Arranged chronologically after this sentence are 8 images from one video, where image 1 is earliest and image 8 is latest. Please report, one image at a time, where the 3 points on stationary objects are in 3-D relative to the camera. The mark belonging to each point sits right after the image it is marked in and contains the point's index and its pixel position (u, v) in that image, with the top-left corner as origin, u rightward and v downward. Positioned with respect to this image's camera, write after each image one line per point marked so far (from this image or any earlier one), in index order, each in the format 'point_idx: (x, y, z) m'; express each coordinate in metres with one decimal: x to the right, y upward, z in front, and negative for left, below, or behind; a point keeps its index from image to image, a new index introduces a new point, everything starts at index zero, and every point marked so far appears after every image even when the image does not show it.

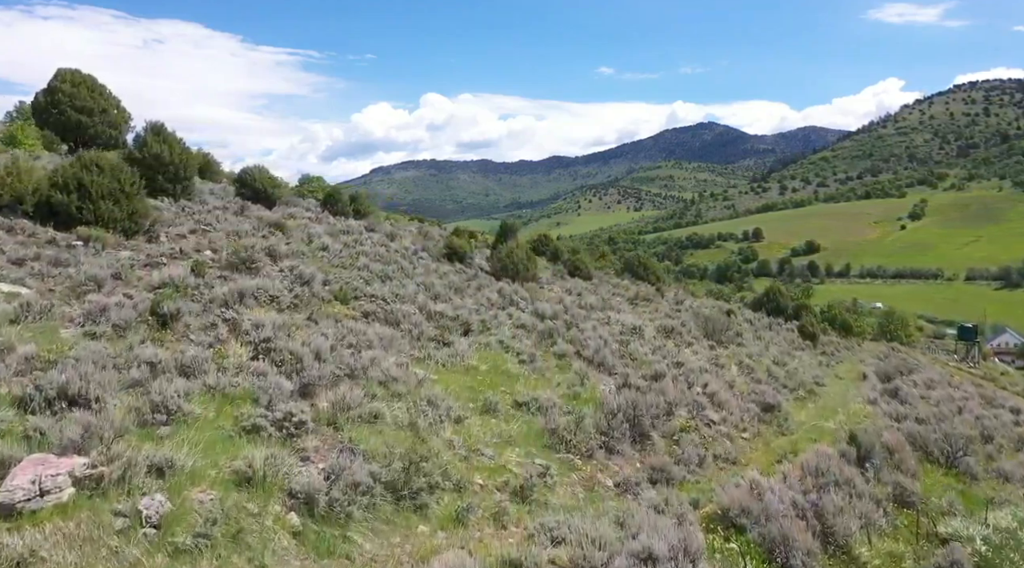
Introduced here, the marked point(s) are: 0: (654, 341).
0: (+3.4, -1.4, +18.8) m
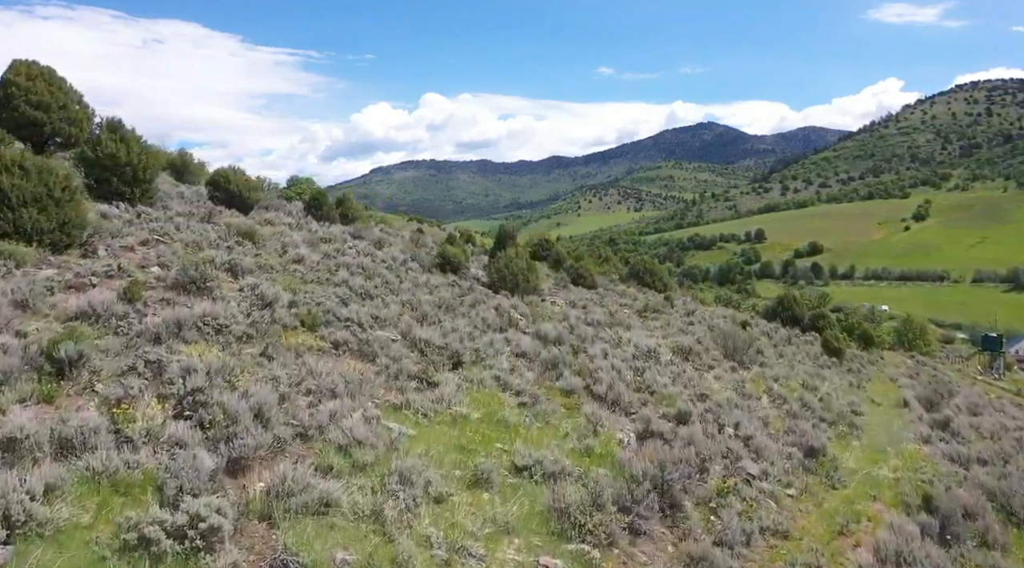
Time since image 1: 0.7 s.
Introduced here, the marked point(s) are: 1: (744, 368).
0: (+3.4, -1.8, +16.6) m
1: (+5.8, -2.1, +19.7) m
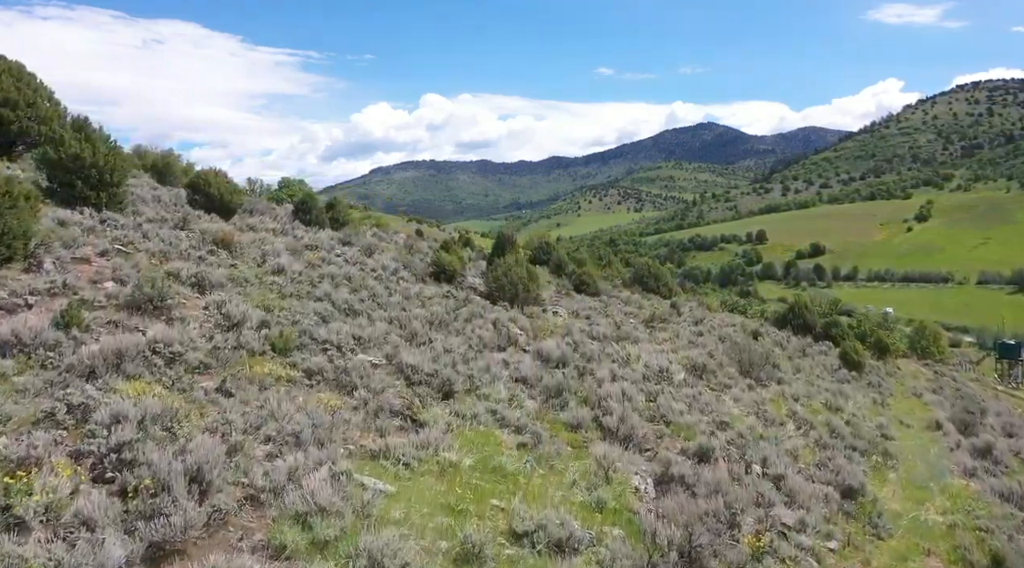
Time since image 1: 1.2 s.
0: (+3.4, -2.0, +15.1) m
1: (+5.8, -2.4, +18.2) m
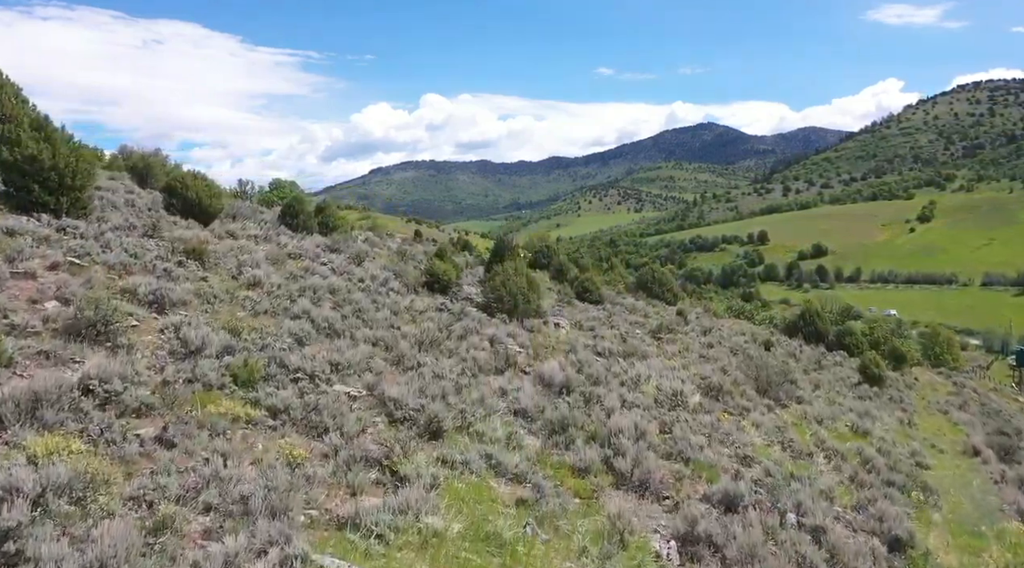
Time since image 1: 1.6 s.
0: (+3.3, -2.3, +13.6) m
1: (+5.8, -2.7, +16.8) m
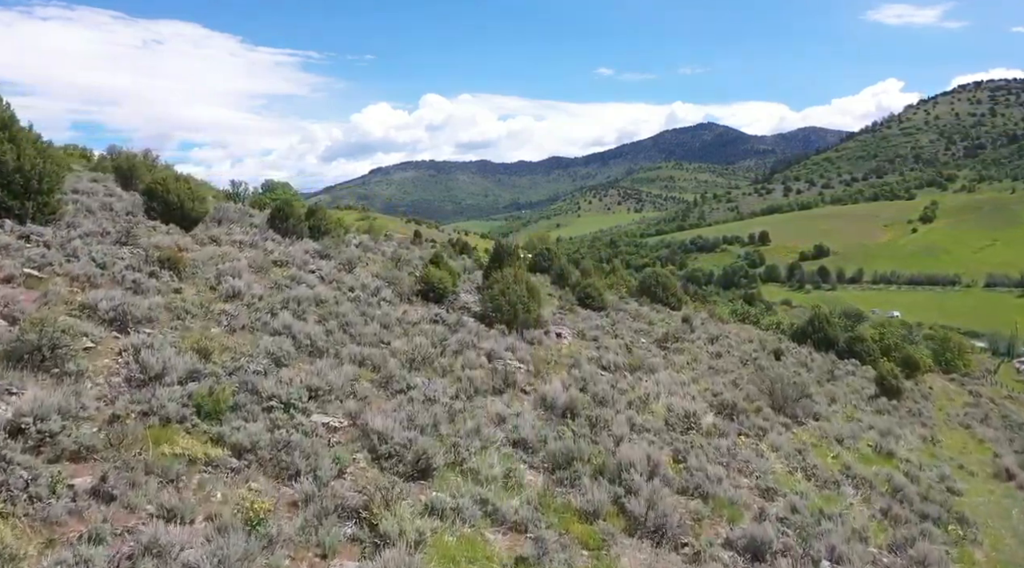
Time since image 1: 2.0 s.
0: (+3.3, -2.5, +12.5) m
1: (+5.8, -2.9, +15.7) m
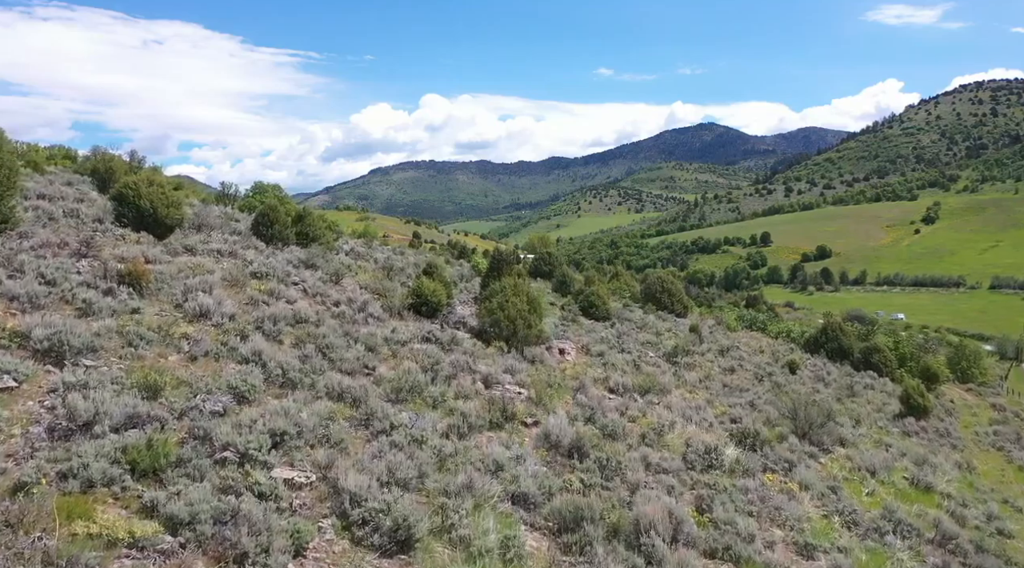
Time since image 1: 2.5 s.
0: (+3.3, -2.8, +11.1) m
1: (+5.8, -3.2, +14.2) m
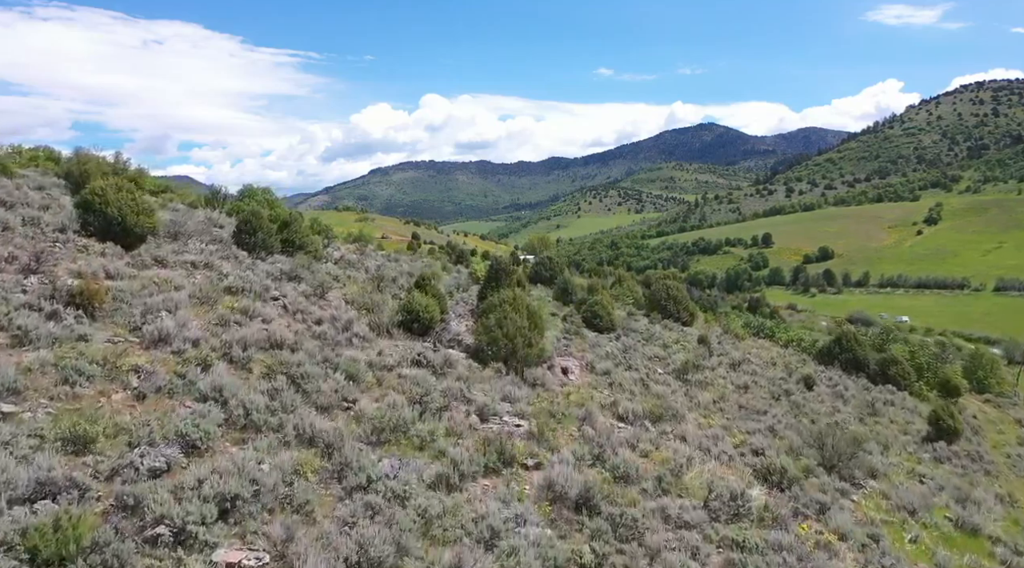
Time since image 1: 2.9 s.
0: (+3.3, -3.1, +9.7) m
1: (+5.7, -3.5, +12.8) m
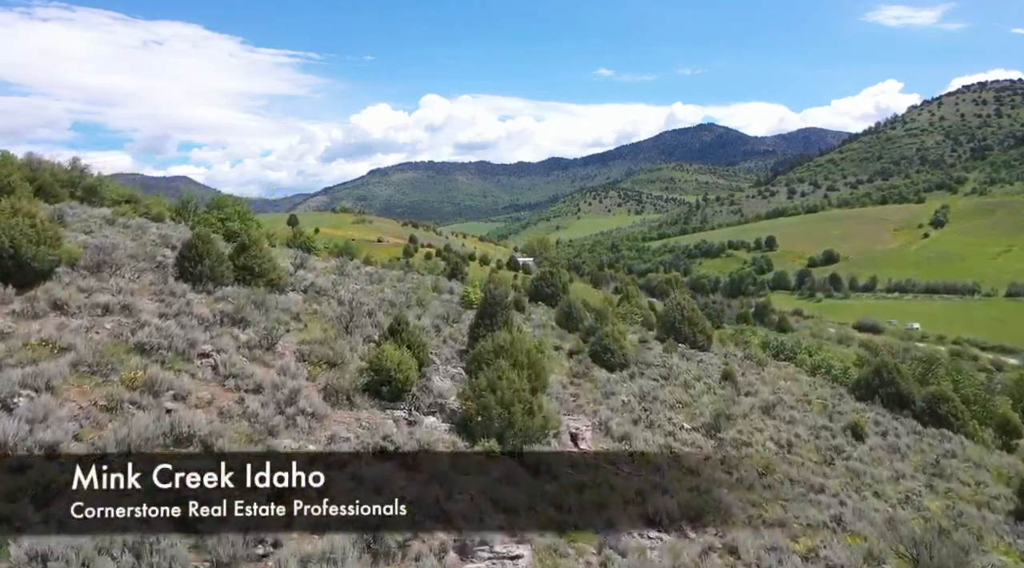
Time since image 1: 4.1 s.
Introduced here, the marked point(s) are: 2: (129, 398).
0: (+3.2, -3.9, +6.2) m
1: (+5.7, -4.3, +9.3) m
2: (-4.8, -1.3, +9.9) m
